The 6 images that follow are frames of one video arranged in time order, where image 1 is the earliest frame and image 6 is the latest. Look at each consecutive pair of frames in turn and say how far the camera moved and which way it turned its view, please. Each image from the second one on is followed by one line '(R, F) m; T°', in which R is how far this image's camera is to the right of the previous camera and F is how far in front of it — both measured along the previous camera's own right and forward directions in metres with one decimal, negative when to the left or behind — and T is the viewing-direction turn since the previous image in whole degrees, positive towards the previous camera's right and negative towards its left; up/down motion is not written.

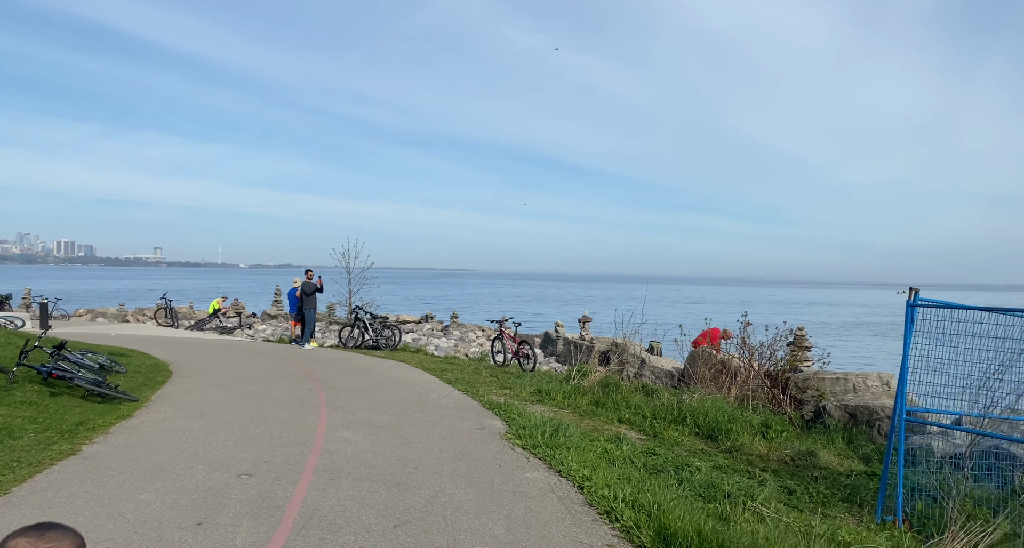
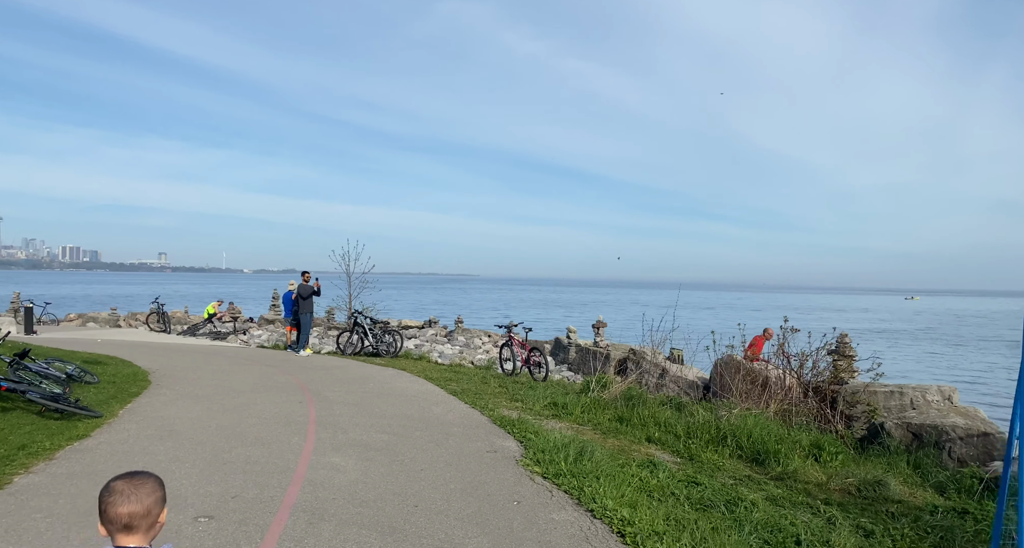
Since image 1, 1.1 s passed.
(-0.2, +1.2) m; 0°
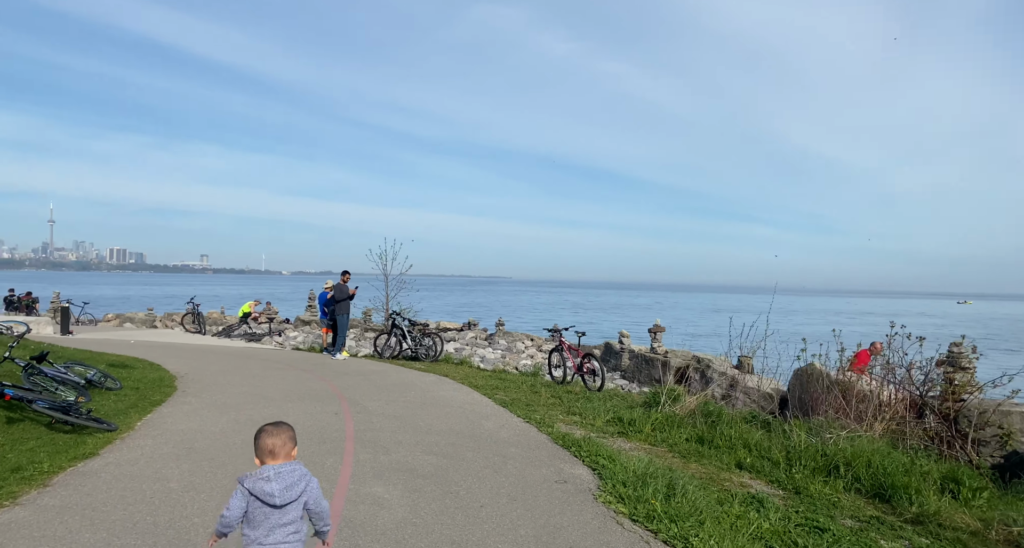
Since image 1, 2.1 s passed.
(-0.4, +1.2) m; -3°
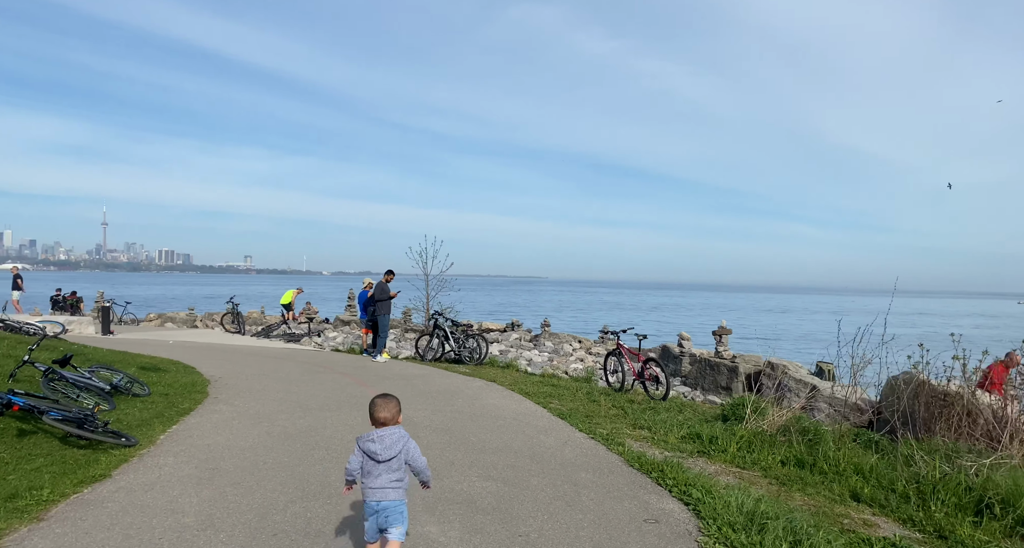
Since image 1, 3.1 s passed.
(-0.4, +1.1) m; -3°
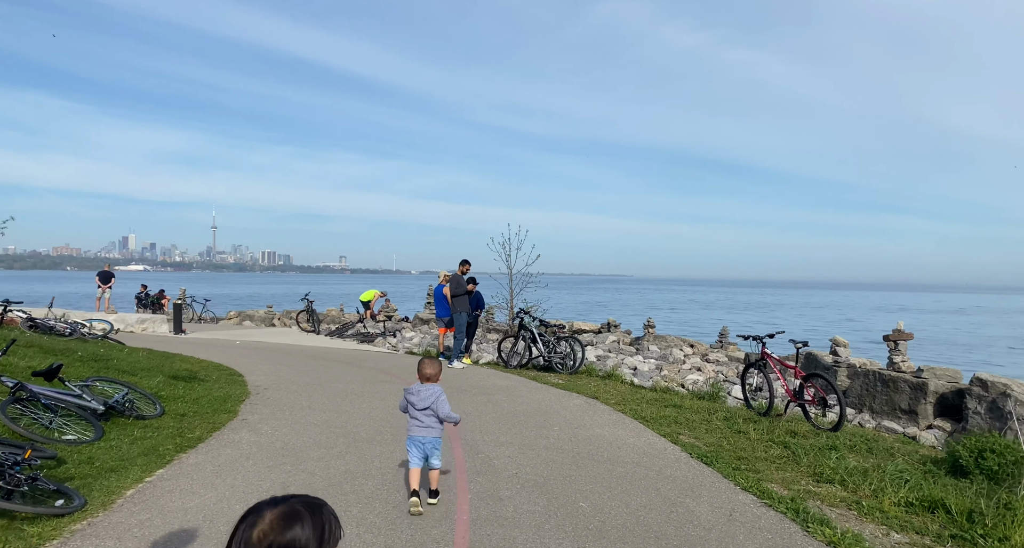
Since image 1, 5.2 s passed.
(-0.4, +2.7) m; -8°
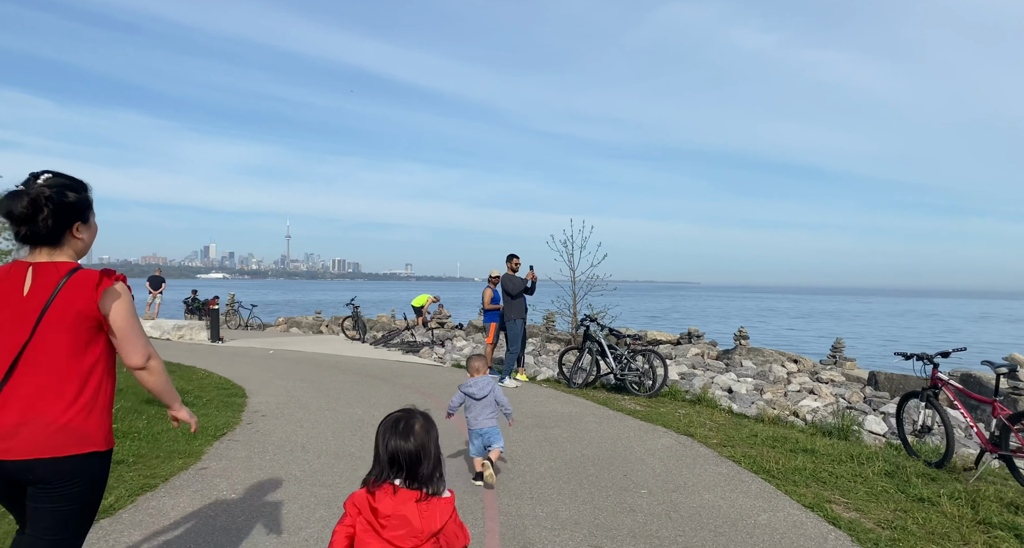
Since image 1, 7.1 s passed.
(0.0, +2.5) m; -6°
